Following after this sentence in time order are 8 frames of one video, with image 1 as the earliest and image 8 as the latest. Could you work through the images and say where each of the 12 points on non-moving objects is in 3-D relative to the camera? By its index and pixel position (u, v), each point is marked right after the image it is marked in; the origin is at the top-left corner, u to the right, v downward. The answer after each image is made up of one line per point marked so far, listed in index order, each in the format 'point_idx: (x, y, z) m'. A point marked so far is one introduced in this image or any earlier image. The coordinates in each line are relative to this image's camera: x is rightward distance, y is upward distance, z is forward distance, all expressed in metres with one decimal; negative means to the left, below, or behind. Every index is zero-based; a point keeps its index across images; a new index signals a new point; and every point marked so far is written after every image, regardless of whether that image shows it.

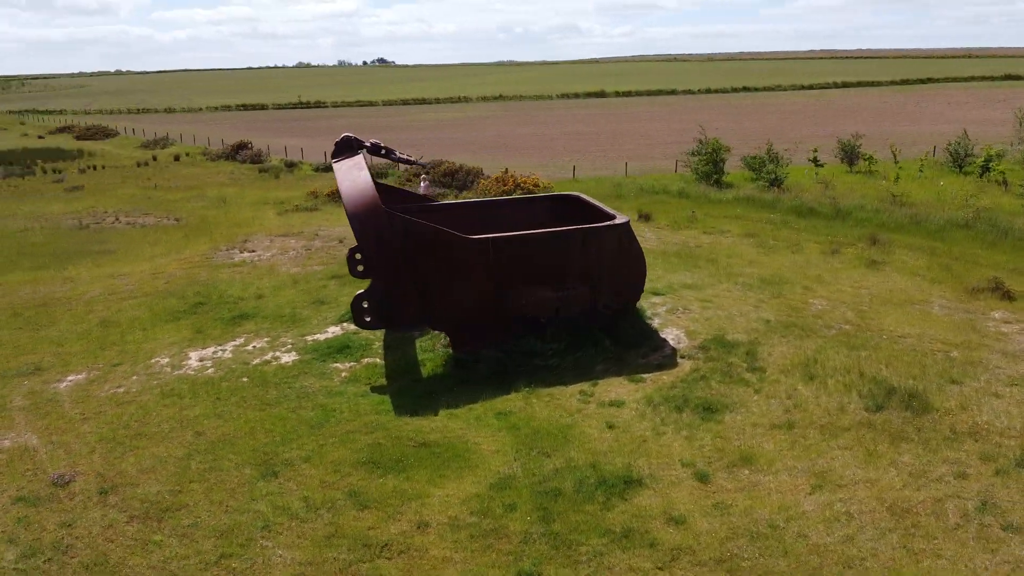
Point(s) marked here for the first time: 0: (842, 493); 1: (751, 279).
0: (+2.7, -1.7, +6.8) m
1: (+3.9, +0.1, +13.1) m
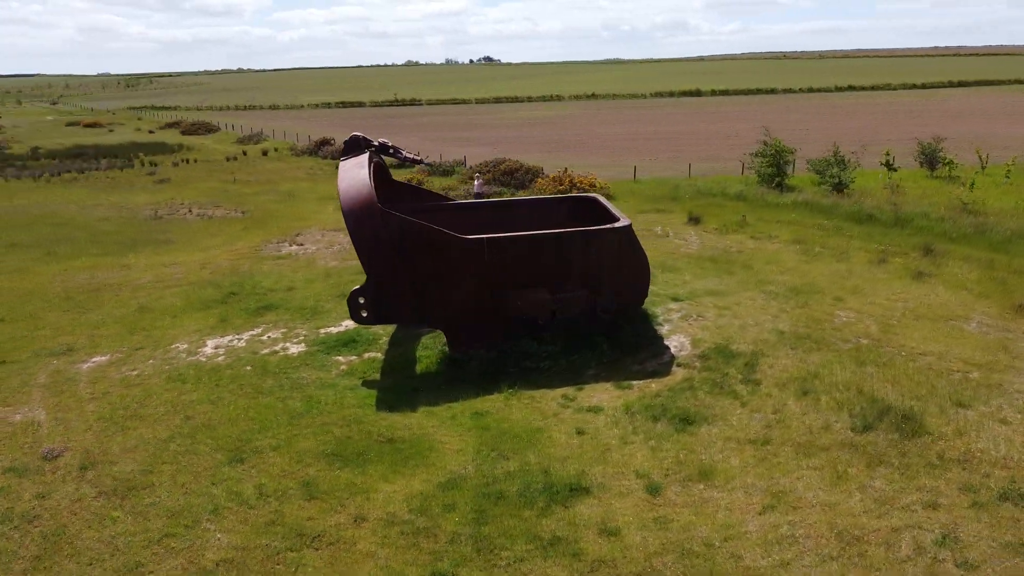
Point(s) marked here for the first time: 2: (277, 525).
0: (+2.2, -1.8, +6.5) m
1: (+4.3, 0.0, +12.6) m
2: (-1.9, -1.9, +6.5) m
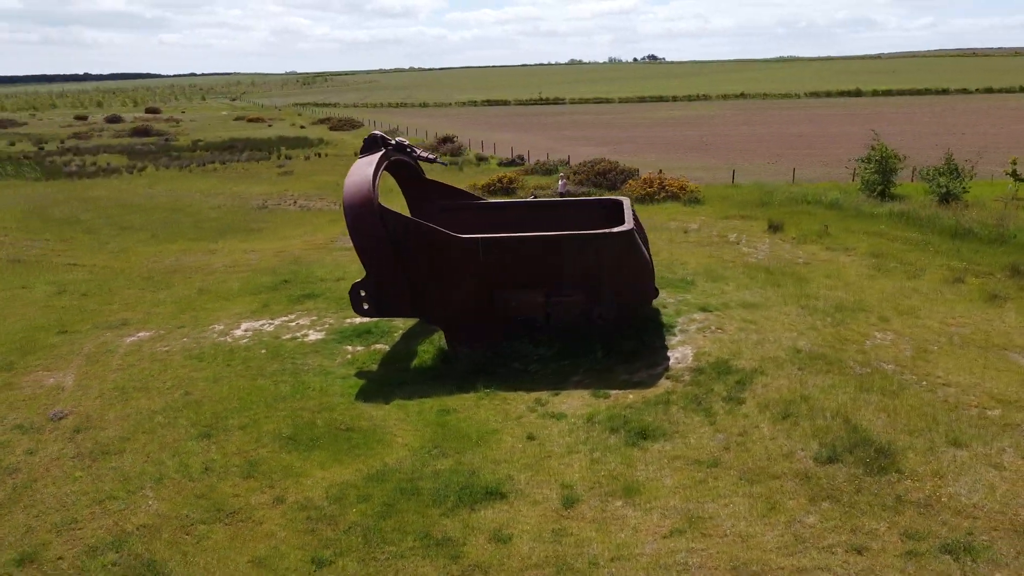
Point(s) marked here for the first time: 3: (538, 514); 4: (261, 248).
0: (+1.4, -1.9, +6.1) m
1: (+4.6, -0.2, +11.8) m
2: (-2.7, -1.8, +6.9) m
3: (+0.2, -1.9, +6.6) m
4: (-5.2, +0.8, +16.6) m
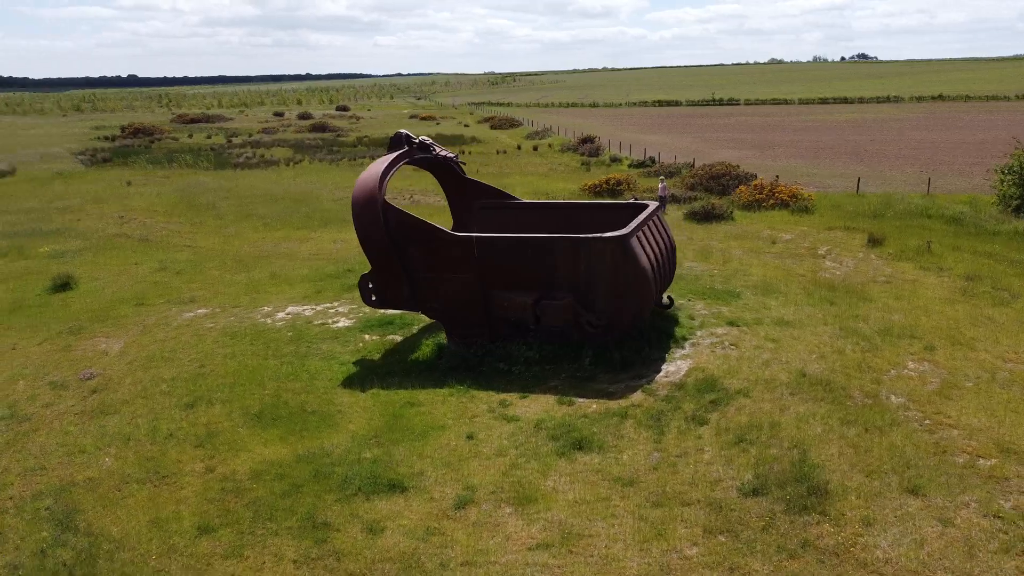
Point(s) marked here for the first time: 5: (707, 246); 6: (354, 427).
0: (+0.3, -2.0, +5.9) m
1: (+4.8, -0.5, +10.7) m
2: (-3.5, -1.7, +7.6) m
3: (-0.7, -1.8, +6.6) m
4: (-3.6, +1.1, +17.6) m
5: (+4.0, +0.8, +16.2) m
6: (-1.6, -1.4, +8.3) m
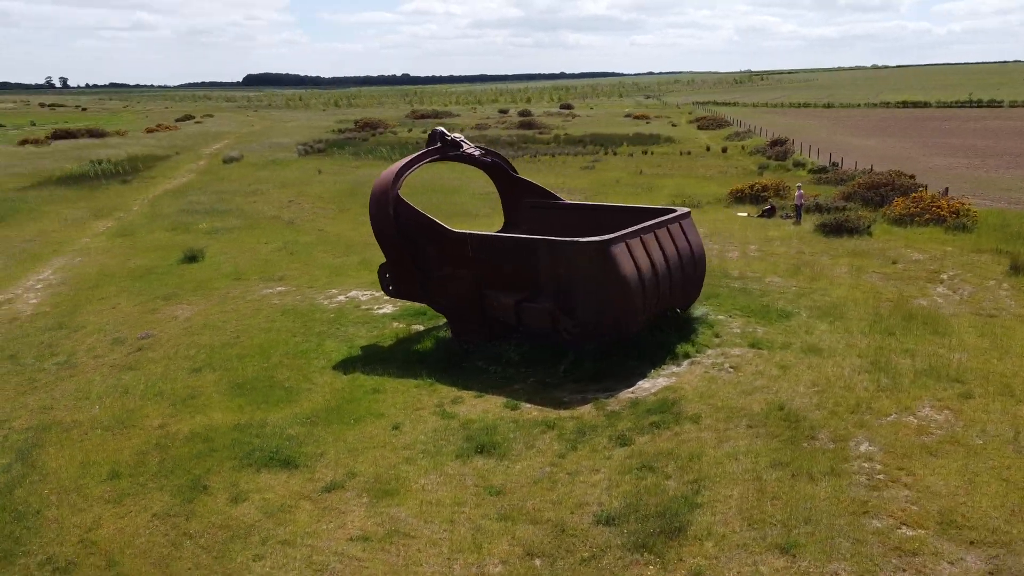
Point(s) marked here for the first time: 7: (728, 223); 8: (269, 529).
0: (-1.1, -2.0, +6.0) m
1: (+4.7, -0.9, +9.3) m
2: (-4.2, -1.4, +8.7) m
3: (-1.9, -1.7, +6.9) m
4: (-1.3, +1.3, +18.3) m
5: (+5.5, +0.5, +14.8) m
6: (-2.3, -1.3, +8.8) m
7: (+5.2, +1.6, +19.1) m
8: (-1.9, -1.9, +6.3) m
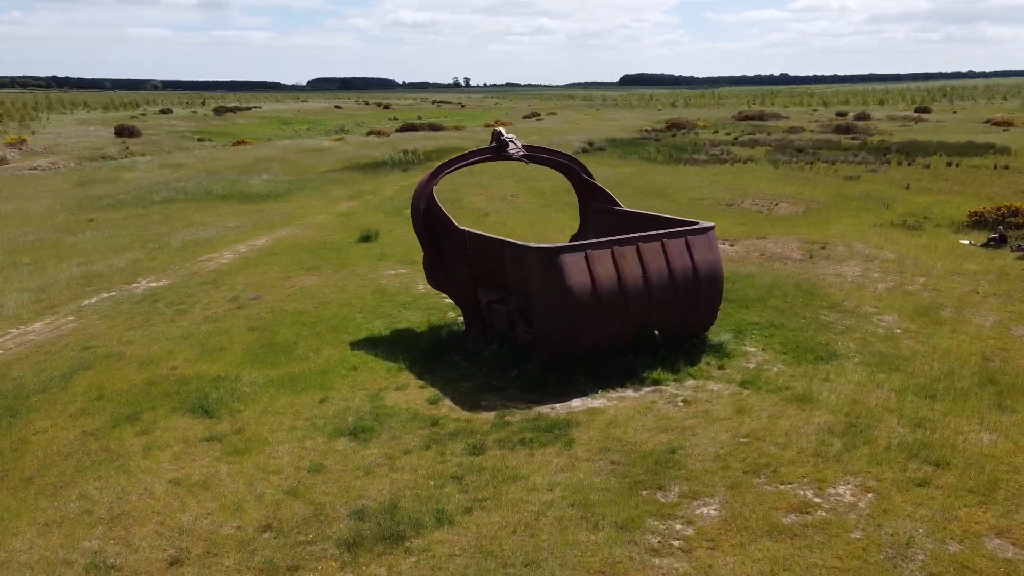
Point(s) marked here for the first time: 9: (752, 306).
0: (-3.0, -1.8, +6.9) m
1: (+3.7, -1.4, +7.4) m
2: (-4.6, -0.9, +10.6) m
3: (-3.3, -1.5, +8.1) m
4: (+2.3, +1.2, +18.1) m
5: (+6.9, -0.2, +12.1) m
6: (-2.8, -1.0, +9.9) m
7: (+8.5, +0.8, +16.1) m
8: (-3.6, -1.6, +7.5) m
9: (+3.5, -0.3, +11.7) m
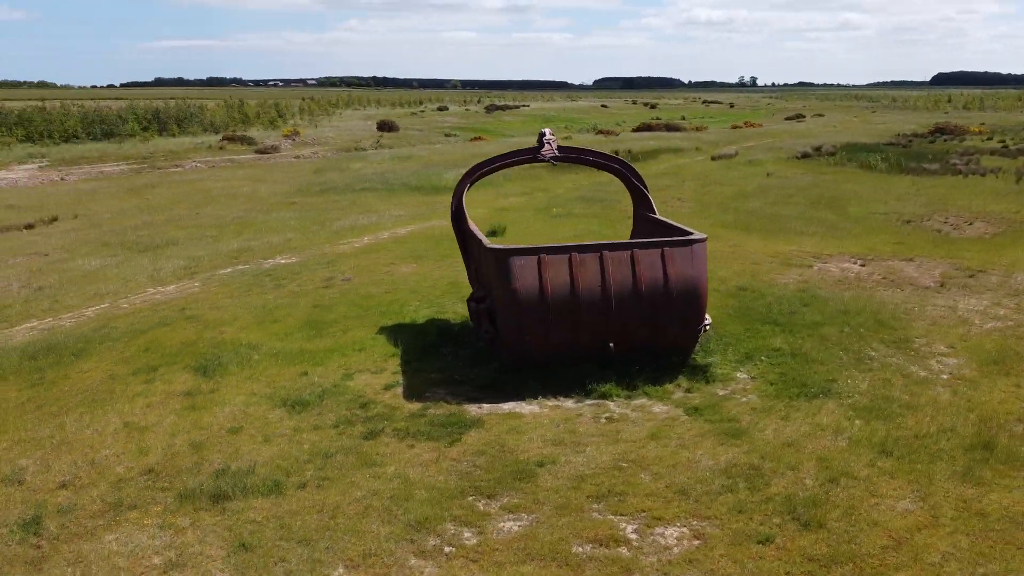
0: (-4.1, -1.5, +8.1) m
1: (+2.5, -1.6, +6.5) m
2: (-4.3, -0.5, +12.2) m
3: (-3.9, -1.2, +9.4) m
4: (+4.8, +0.9, +17.0) m
5: (+7.1, -0.8, +9.8) m
6: (-2.8, -0.8, +10.9) m
7: (+9.9, 0.0, +13.1) m
8: (-4.4, -1.3, +8.9) m
9: (+3.7, -0.6, +10.6) m
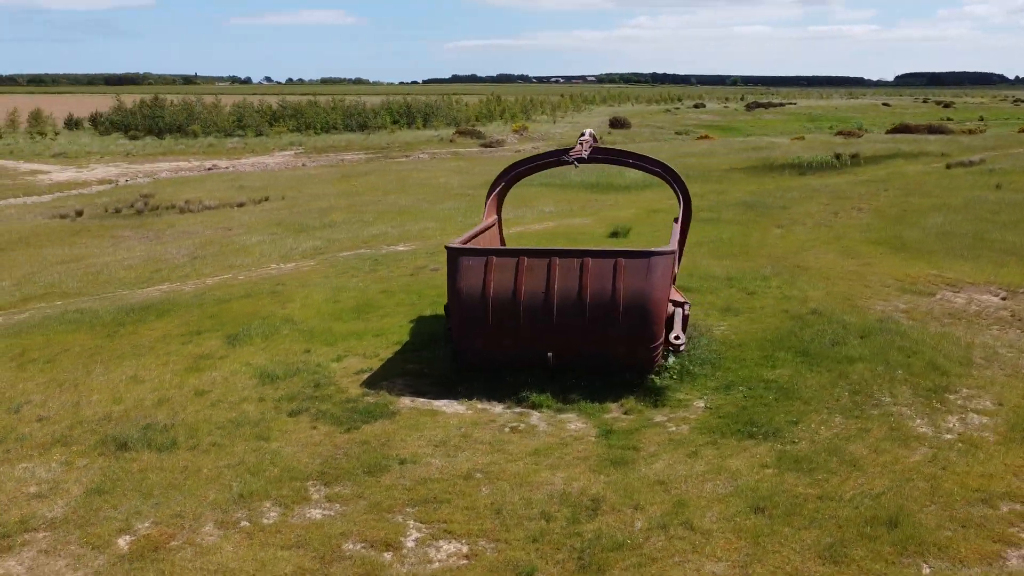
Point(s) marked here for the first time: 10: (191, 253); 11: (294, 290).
0: (-4.7, -1.1, +9.5) m
1: (+0.9, -1.8, +5.8) m
2: (-3.5, -0.2, +13.4) m
3: (-4.1, -0.8, +10.6) m
4: (+6.7, +0.4, +15.0) m
5: (+6.4, -1.4, +7.5) m
6: (-2.6, -0.6, +11.7) m
7: (+10.2, -0.8, +9.7) m
8: (-4.7, -0.9, +10.4) m
9: (+3.5, -0.9, +9.3) m
10: (-7.1, +0.8, +17.8) m
11: (-3.8, 0.0, +14.0) m
